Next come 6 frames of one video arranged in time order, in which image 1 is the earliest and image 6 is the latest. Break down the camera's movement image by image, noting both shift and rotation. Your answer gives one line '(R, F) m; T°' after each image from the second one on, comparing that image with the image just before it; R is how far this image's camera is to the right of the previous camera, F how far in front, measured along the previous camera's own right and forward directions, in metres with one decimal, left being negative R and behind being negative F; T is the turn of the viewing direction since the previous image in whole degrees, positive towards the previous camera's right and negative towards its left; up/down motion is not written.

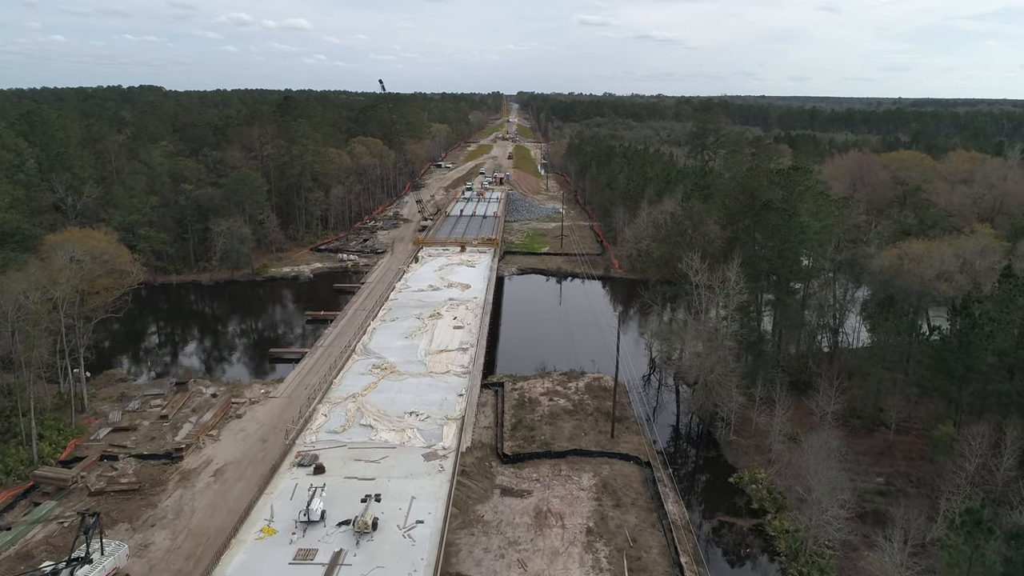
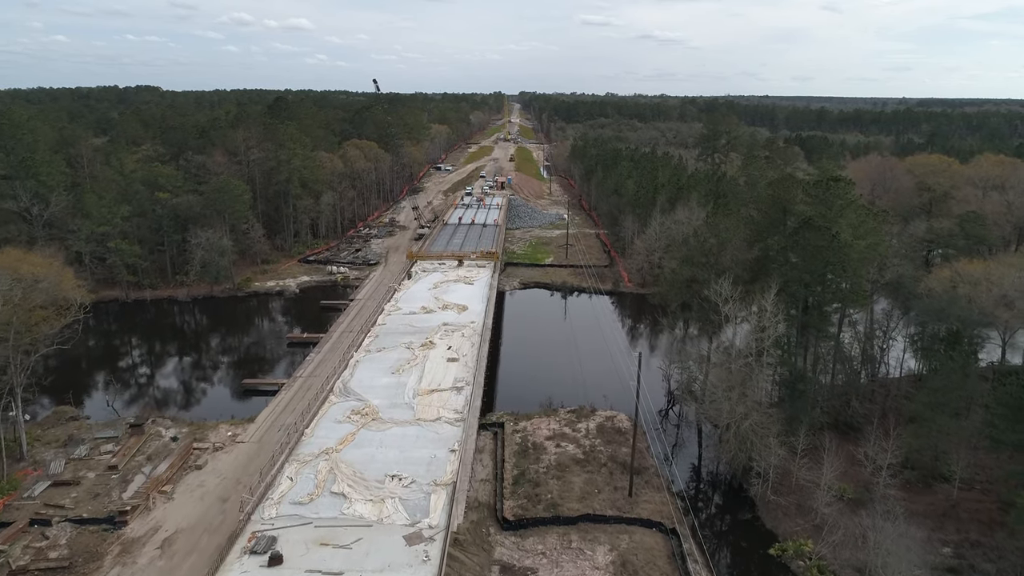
(0.0, +3.5) m; 0°
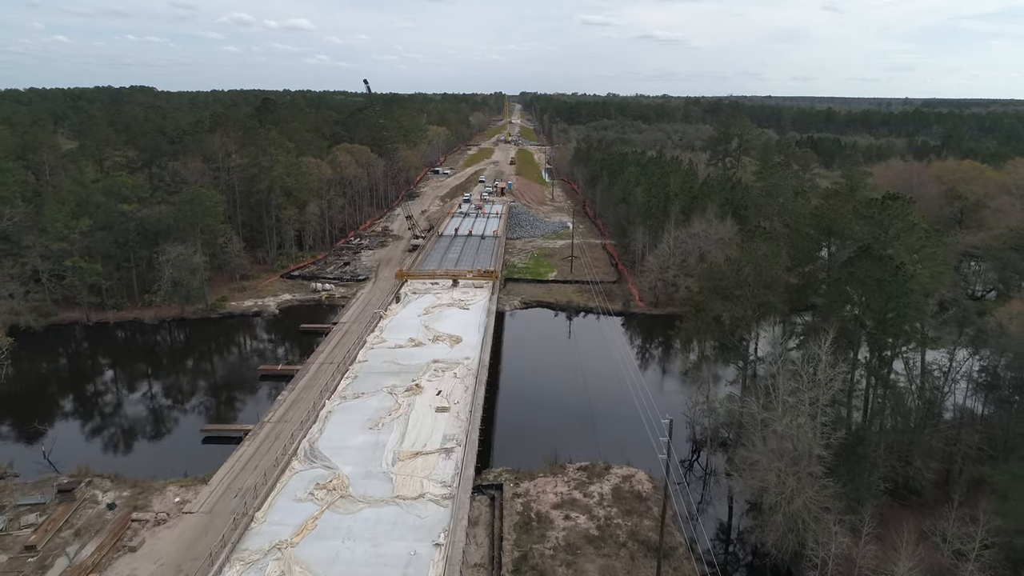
(0.0, +3.9) m; 0°
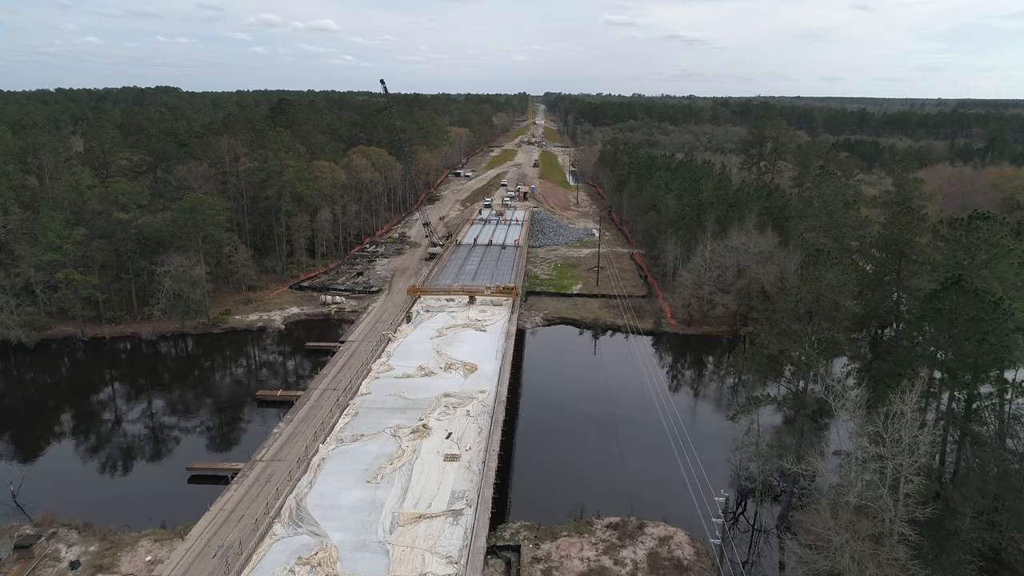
(0.0, +2.9) m; -2°
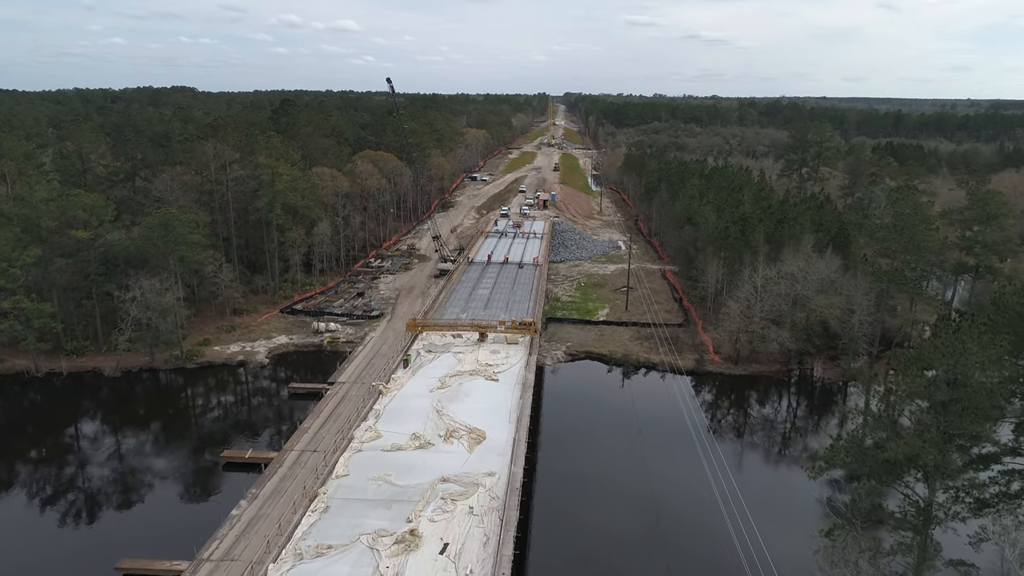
(0.0, +5.2) m; -1°
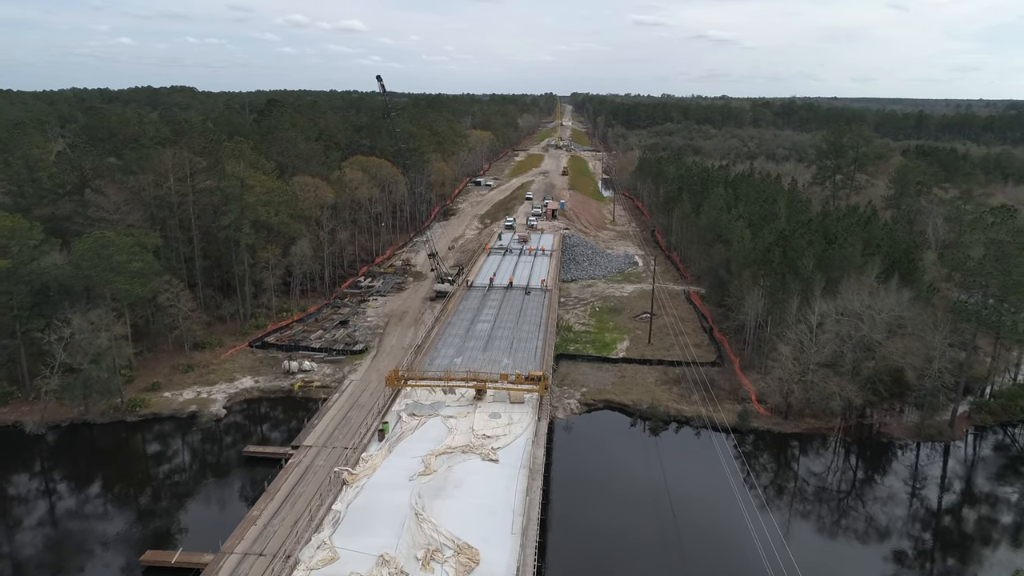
(0.0, +5.4) m; 0°
